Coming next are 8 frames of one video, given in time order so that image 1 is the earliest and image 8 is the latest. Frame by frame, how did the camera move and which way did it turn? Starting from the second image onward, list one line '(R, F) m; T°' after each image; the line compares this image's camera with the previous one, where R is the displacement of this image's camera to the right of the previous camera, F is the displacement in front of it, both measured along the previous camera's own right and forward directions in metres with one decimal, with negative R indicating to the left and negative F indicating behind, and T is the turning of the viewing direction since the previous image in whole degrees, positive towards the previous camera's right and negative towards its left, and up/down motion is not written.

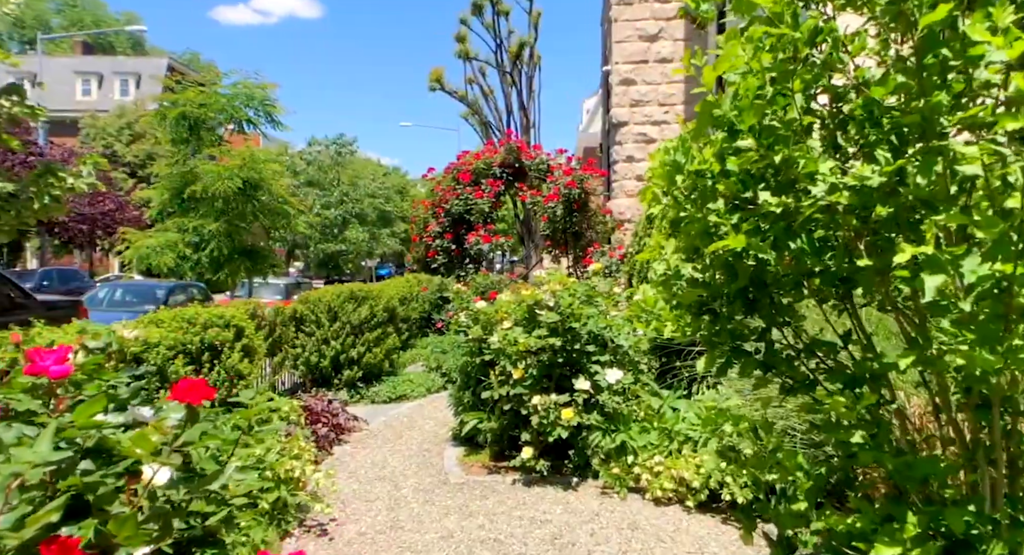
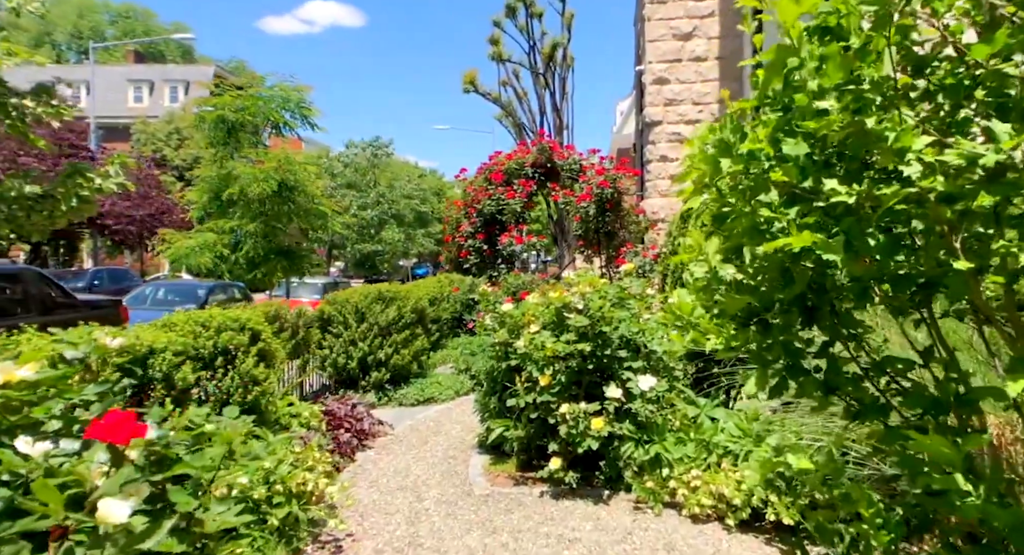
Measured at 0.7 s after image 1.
(0.0, +0.2) m; -3°
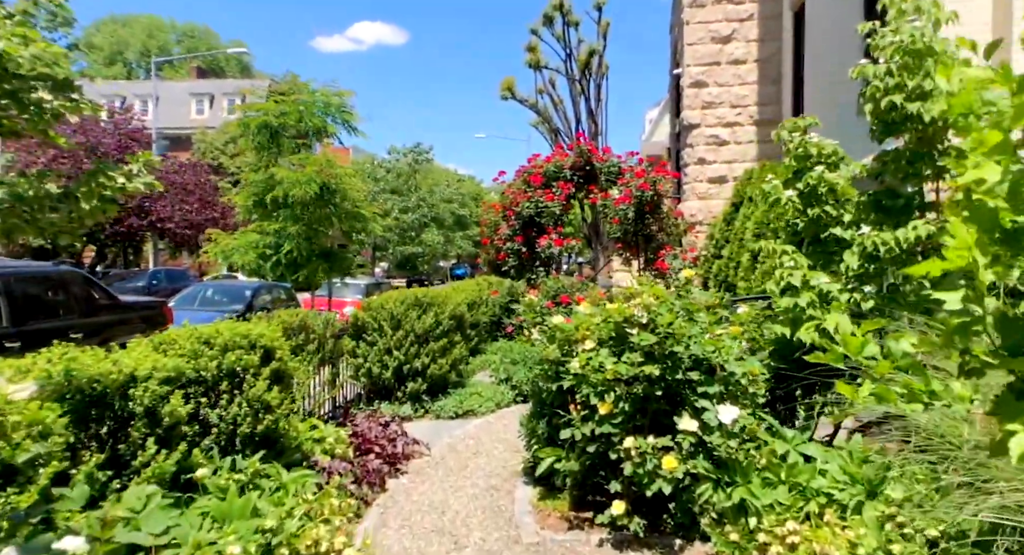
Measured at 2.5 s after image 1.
(-0.1, +0.7) m; -3°
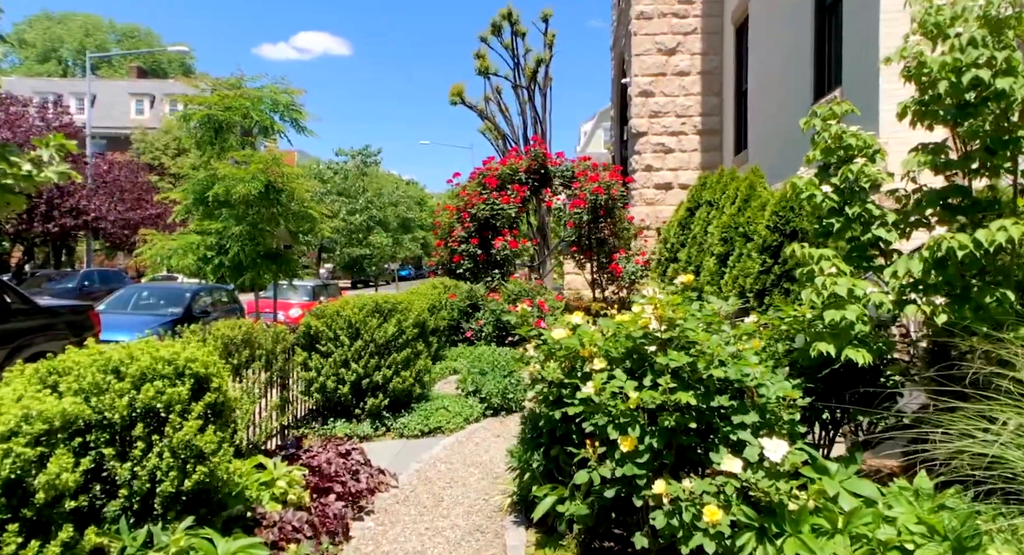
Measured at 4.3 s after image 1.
(-0.2, +0.8) m; +4°
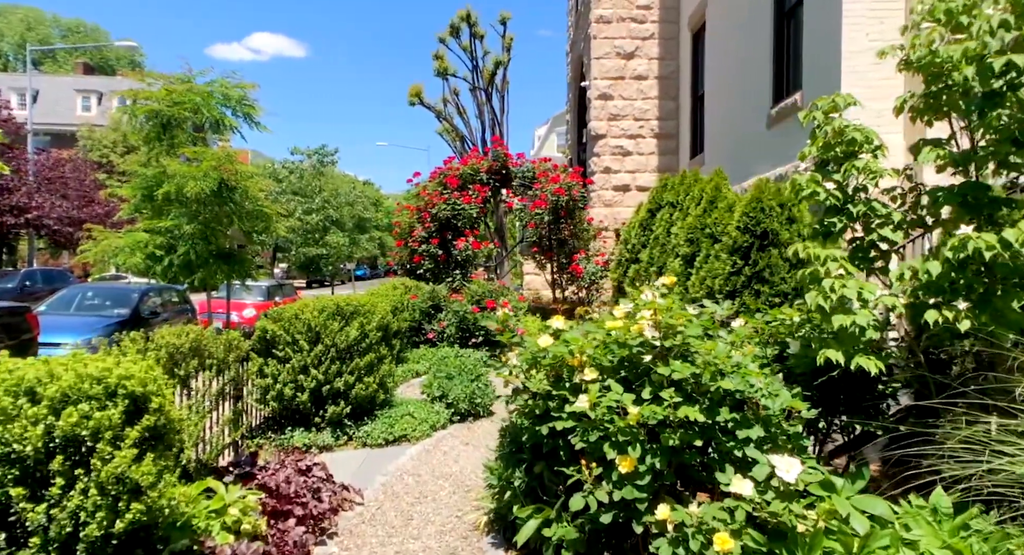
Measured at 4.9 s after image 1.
(-0.1, +0.3) m; +3°
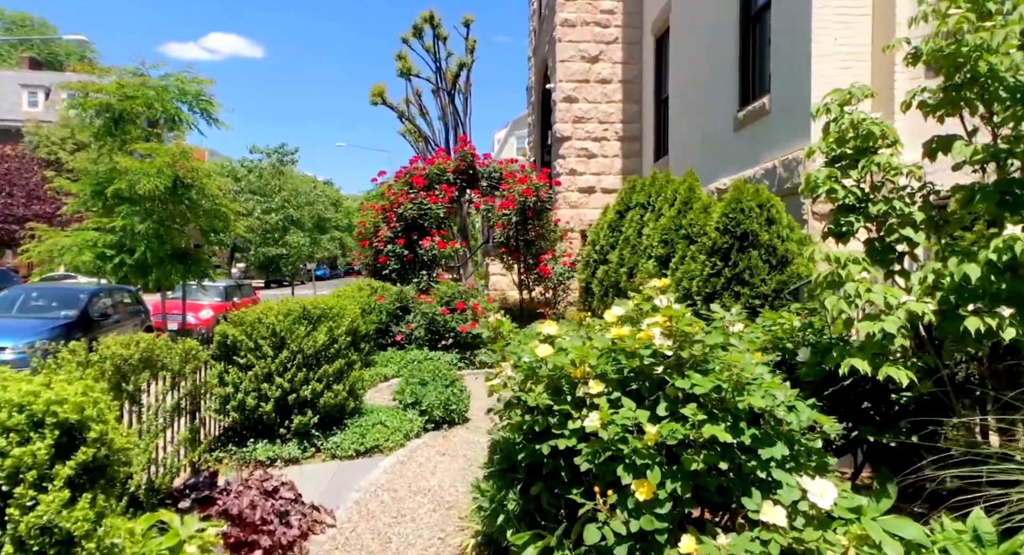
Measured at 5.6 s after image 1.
(-0.1, +0.4) m; +3°
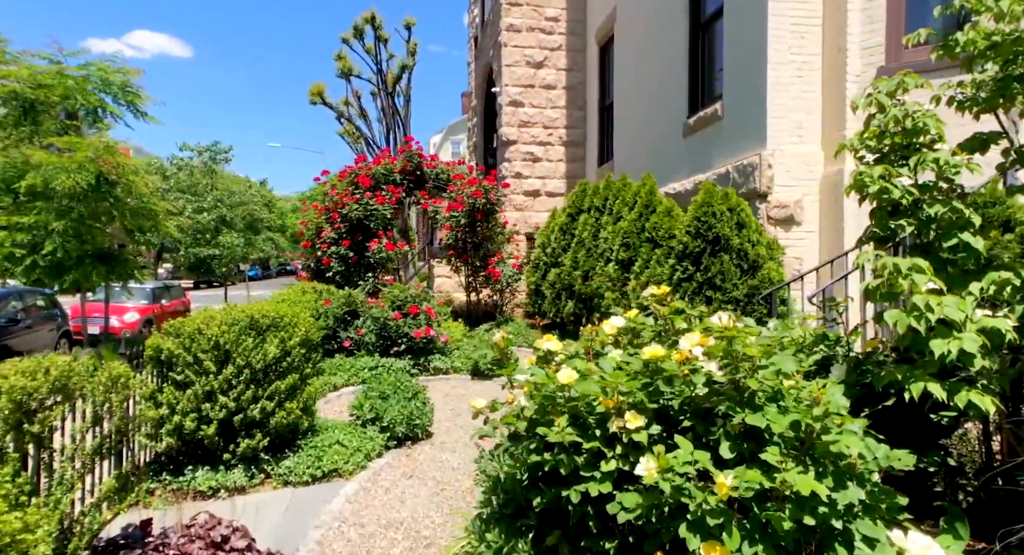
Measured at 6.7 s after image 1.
(-0.3, +0.6) m; +5°
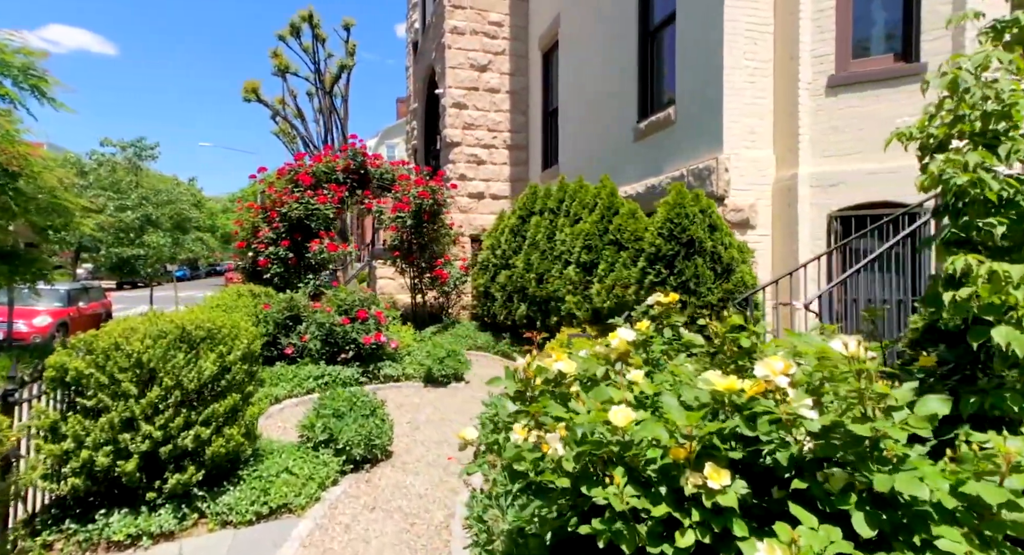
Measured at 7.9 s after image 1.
(-0.3, +0.7) m; +5°
